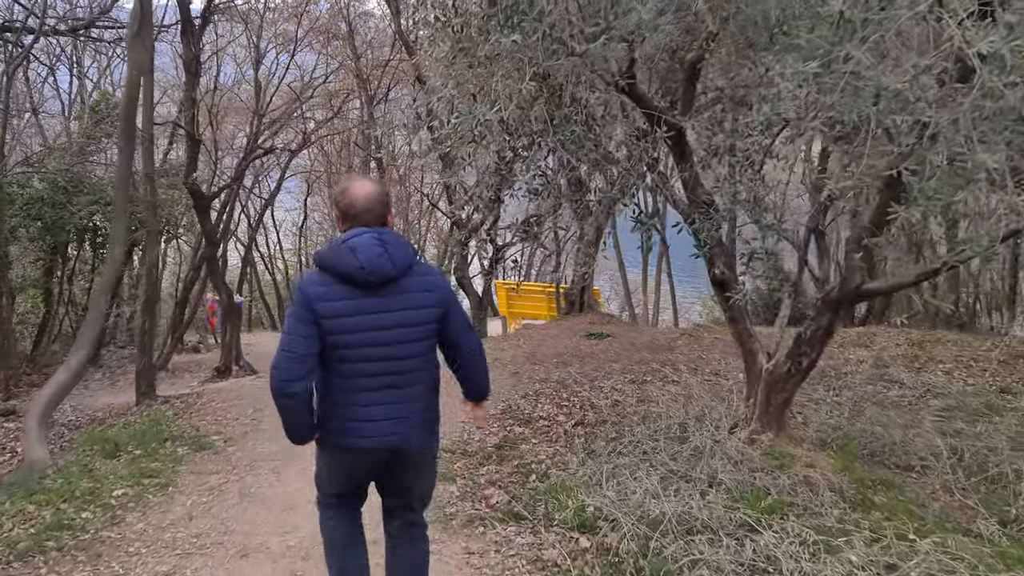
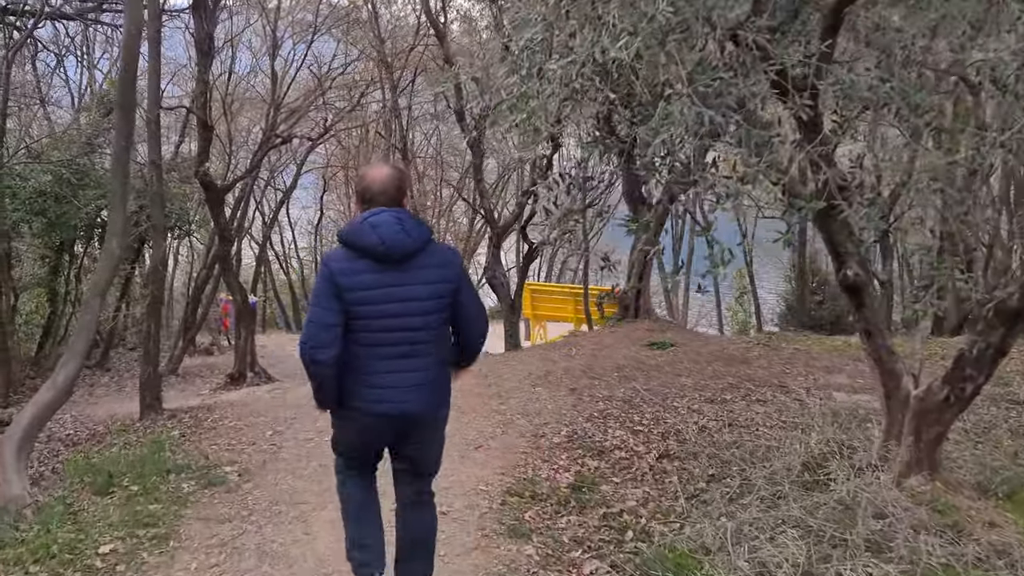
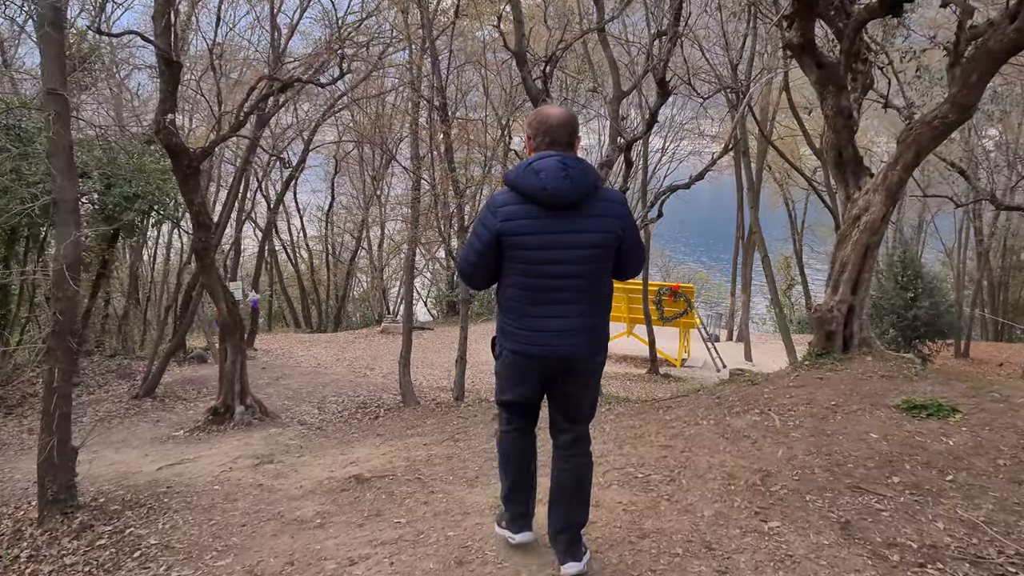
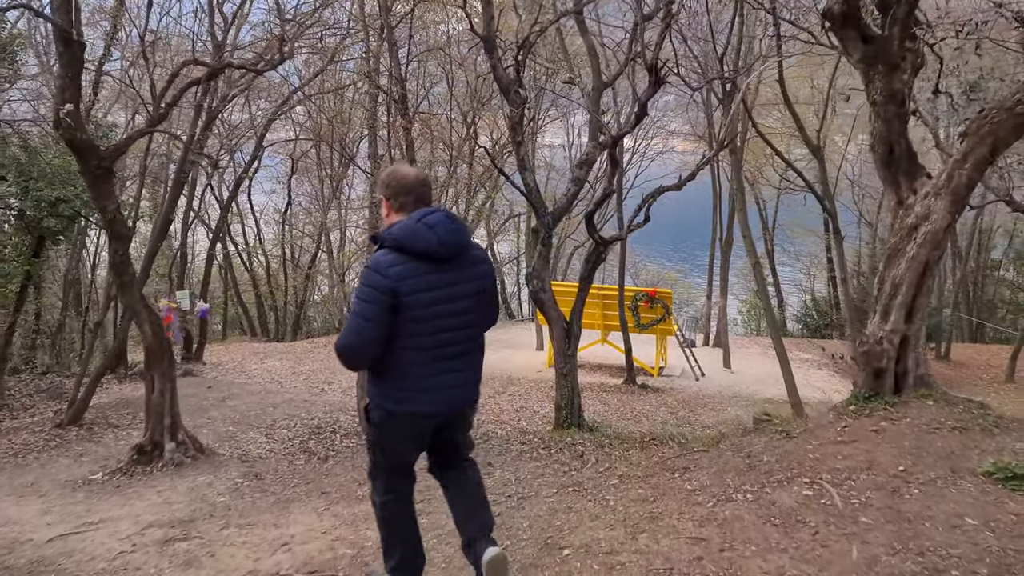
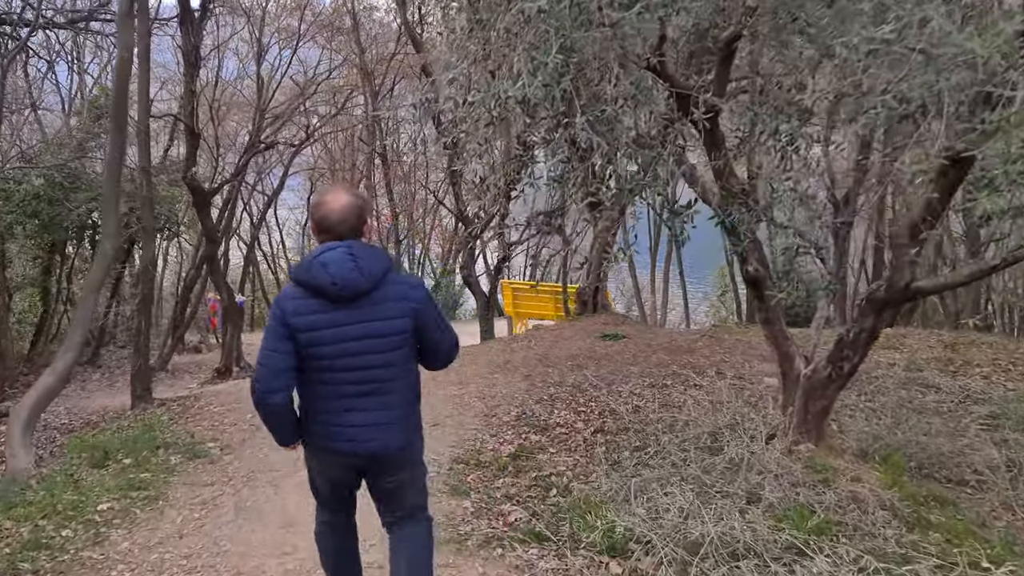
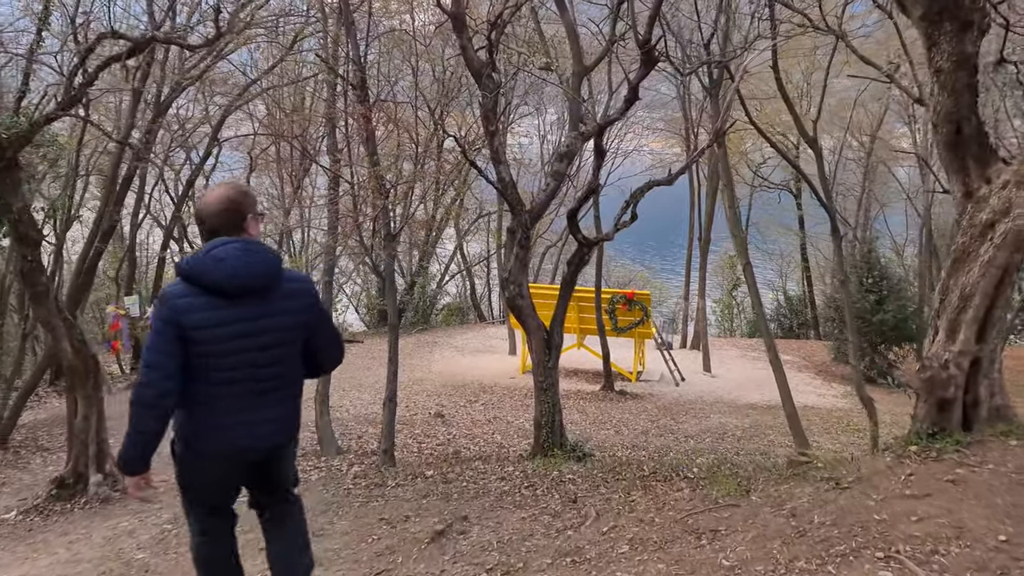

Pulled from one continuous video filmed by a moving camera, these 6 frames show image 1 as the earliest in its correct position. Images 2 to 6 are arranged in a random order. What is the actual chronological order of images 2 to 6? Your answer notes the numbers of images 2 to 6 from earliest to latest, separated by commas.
5, 2, 3, 4, 6
